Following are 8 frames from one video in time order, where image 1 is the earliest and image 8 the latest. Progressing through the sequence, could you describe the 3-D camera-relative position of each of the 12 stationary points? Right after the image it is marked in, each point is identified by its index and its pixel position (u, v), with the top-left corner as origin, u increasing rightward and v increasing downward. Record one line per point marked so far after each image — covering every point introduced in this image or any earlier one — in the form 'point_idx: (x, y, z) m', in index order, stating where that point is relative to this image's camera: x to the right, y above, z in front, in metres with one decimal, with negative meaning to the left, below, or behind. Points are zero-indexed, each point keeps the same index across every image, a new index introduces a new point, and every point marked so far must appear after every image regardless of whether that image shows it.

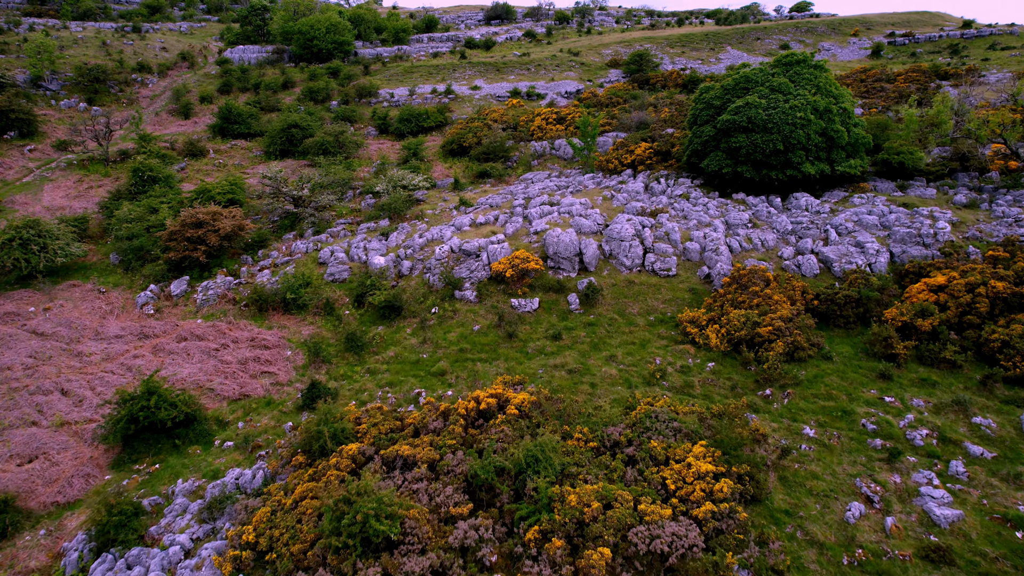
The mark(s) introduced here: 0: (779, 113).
0: (+7.6, +5.0, +19.2) m
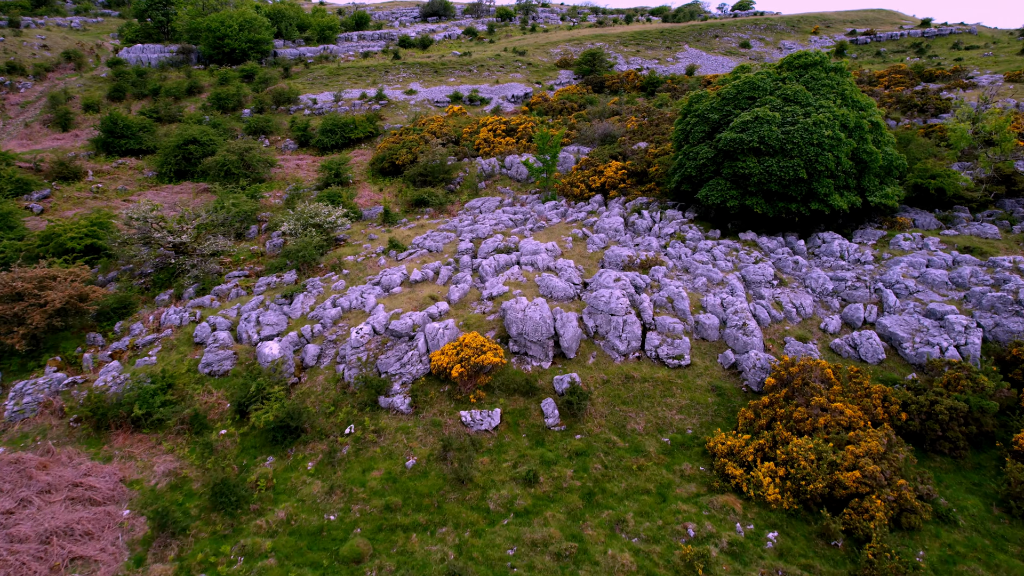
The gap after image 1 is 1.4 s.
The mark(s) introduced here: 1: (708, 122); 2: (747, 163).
0: (+6.3, +3.5, +15.0) m
1: (+4.9, +4.2, +16.9) m
2: (+5.3, +2.8, +15.4) m
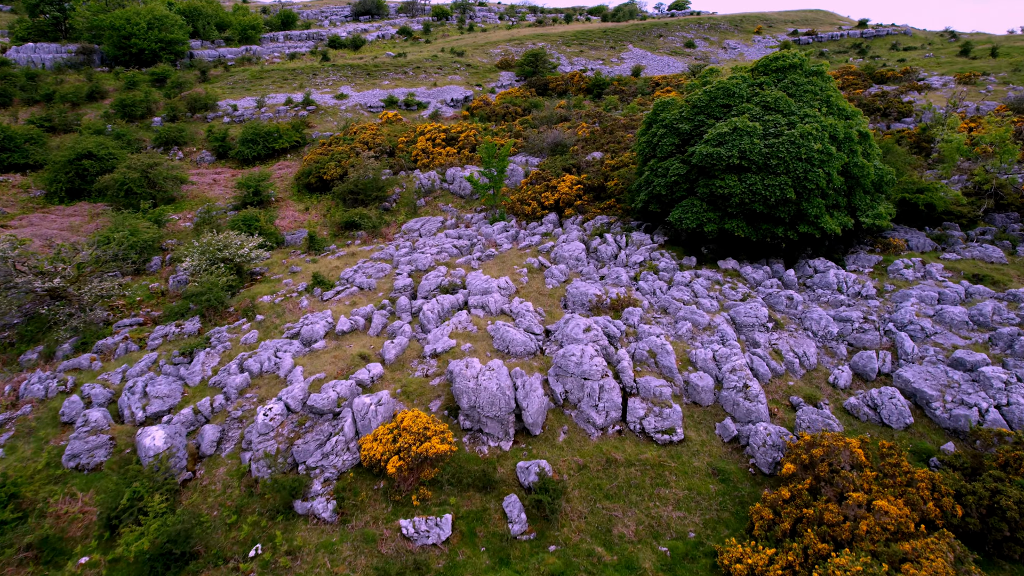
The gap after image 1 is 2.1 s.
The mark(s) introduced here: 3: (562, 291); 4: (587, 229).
0: (+5.2, +2.8, +13.1) m
1: (+3.6, +3.4, +14.9) m
2: (+4.2, +2.1, +13.4) m
3: (+1.0, -0.1, +13.4) m
4: (+1.9, +1.4, +17.0) m
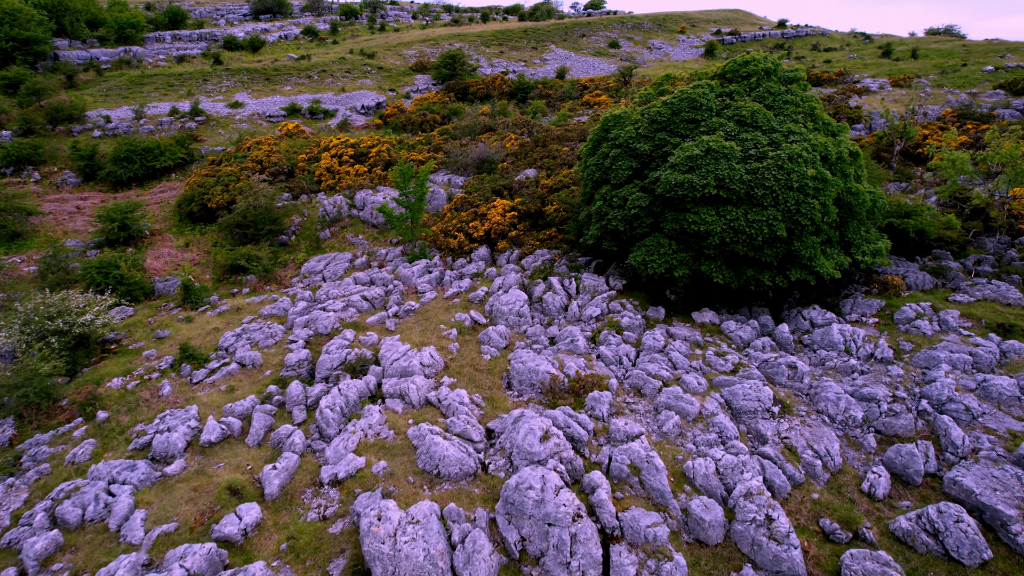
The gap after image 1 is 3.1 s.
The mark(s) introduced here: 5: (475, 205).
0: (+4.0, +1.9, +10.6) m
1: (+2.2, +2.4, +12.3) m
2: (+3.0, +1.2, +10.9) m
3: (-0.1, -1.2, +10.5) m
4: (+0.3, +0.4, +14.2) m
5: (-0.9, +2.1, +17.2) m
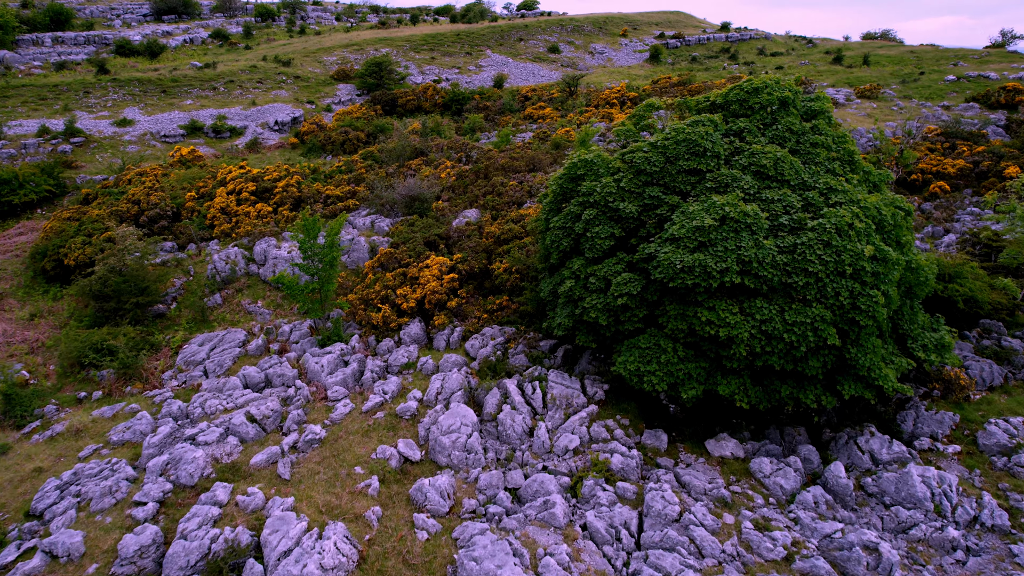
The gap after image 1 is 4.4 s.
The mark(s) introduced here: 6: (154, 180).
0: (+3.4, +0.4, +7.6) m
1: (+1.4, +1.0, +9.0) m
2: (+2.3, -0.3, +7.7) m
3: (-0.7, -2.7, +7.1) m
4: (-0.6, -1.2, +10.8) m
5: (-2.2, +0.5, +13.7) m
6: (-10.4, +3.1, +19.9) m
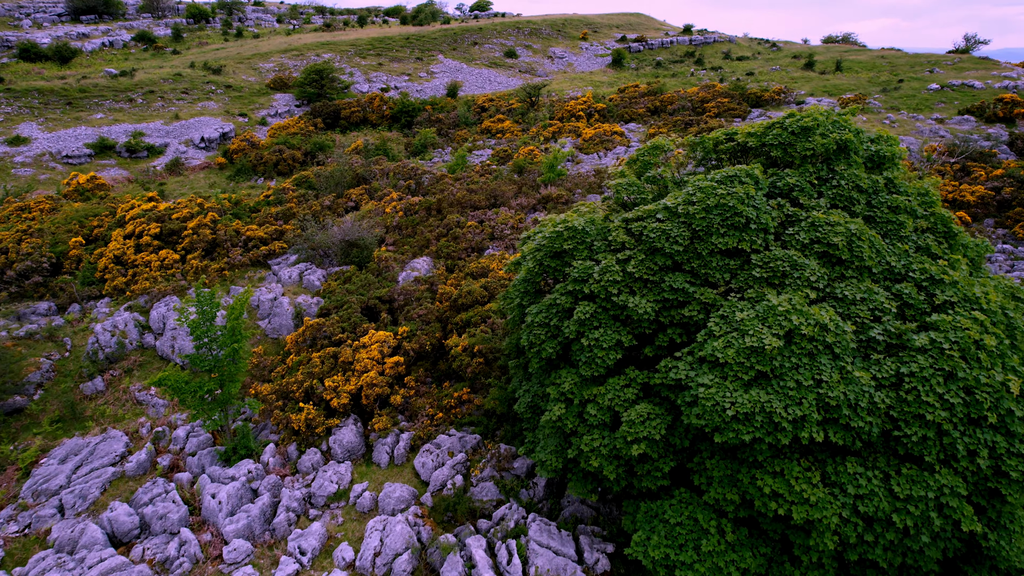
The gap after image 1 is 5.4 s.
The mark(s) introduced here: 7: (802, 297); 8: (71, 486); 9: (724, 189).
0: (+3.1, -0.7, +5.0) m
1: (+1.0, -0.2, +6.3) m
2: (+2.1, -1.5, +5.1) m
3: (-0.8, -4.0, +4.3) m
4: (-1.0, -2.4, +8.0) m
5: (-2.8, -0.8, +10.8) m
6: (-11.4, +1.7, +16.5) m
7: (+2.4, -0.1, +5.5) m
8: (-5.7, -2.6, +8.7) m
9: (+2.0, +0.9, +6.5) m
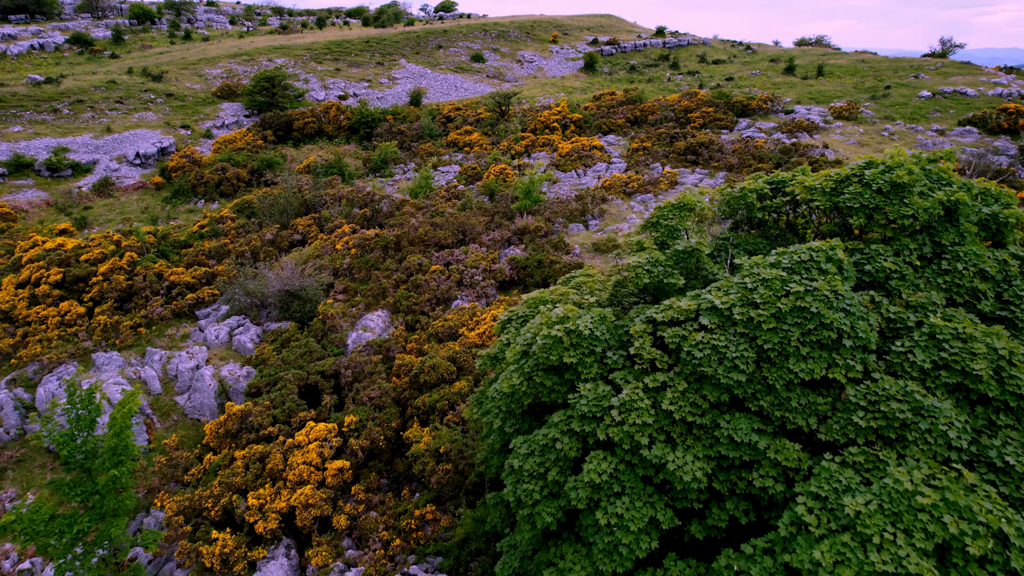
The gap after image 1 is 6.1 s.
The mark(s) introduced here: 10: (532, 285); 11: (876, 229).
0: (+3.0, -1.6, +3.0) m
1: (+0.9, -1.2, +4.2) m
2: (+2.1, -2.4, +3.0) m
3: (-0.8, -4.9, +2.1) m
4: (-1.2, -3.4, +5.8) m
5: (-3.1, -1.8, +8.5) m
6: (-12.0, +0.5, +13.9) m
7: (+2.3, -1.0, +3.5) m
8: (-5.9, -3.7, +6.4) m
9: (+1.9, 0.0, +4.4) m
10: (+0.3, +0.1, +11.9) m
11: (+2.7, +0.4, +5.0) m
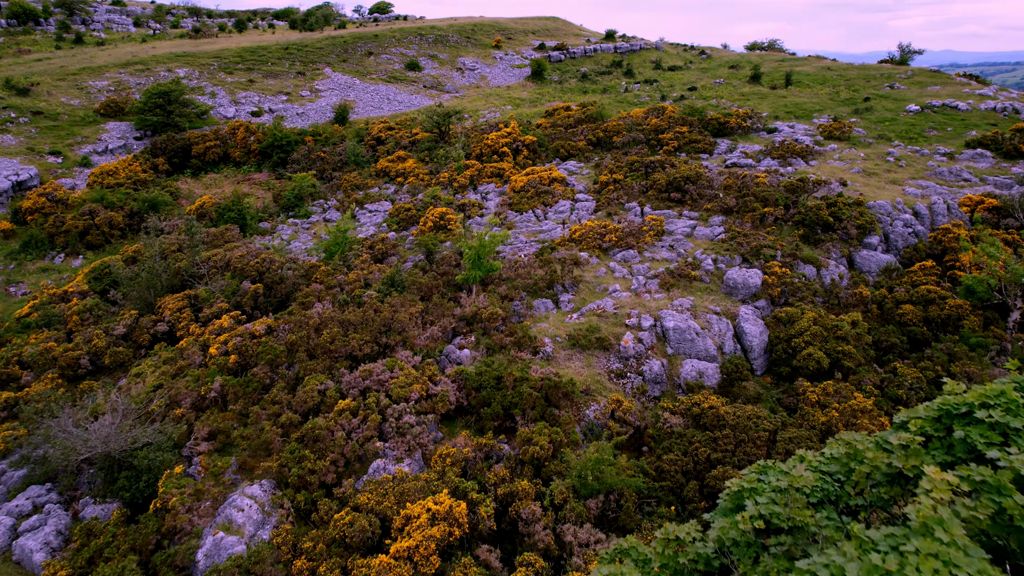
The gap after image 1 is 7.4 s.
0: (+3.2, -3.1, -0.5) m
1: (+0.9, -2.8, +0.6) m
2: (+2.2, -3.9, -0.6) m
3: (-0.5, -6.5, -1.7) m
4: (-1.2, -5.0, +1.9) m
5: (-3.4, -3.5, +4.5) m
6: (-12.8, -1.4, +9.1) m
7: (+2.4, -2.5, -0.1) m
8: (-6.0, -5.4, +2.1) m
9: (+1.8, -1.5, +0.8) m
10: (-0.3, -1.6, +8.2) m
11: (+2.6, -1.1, +1.5) m
